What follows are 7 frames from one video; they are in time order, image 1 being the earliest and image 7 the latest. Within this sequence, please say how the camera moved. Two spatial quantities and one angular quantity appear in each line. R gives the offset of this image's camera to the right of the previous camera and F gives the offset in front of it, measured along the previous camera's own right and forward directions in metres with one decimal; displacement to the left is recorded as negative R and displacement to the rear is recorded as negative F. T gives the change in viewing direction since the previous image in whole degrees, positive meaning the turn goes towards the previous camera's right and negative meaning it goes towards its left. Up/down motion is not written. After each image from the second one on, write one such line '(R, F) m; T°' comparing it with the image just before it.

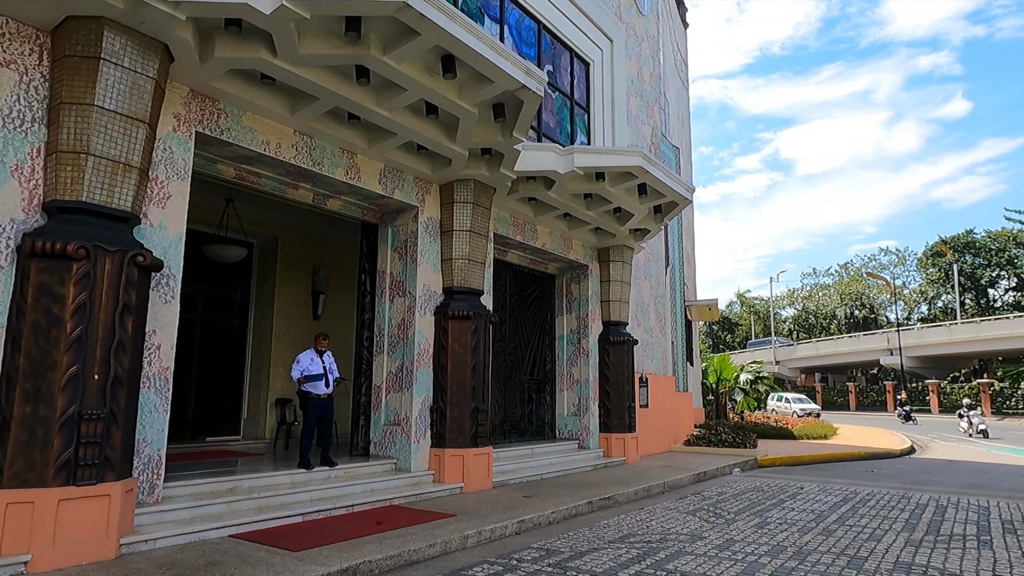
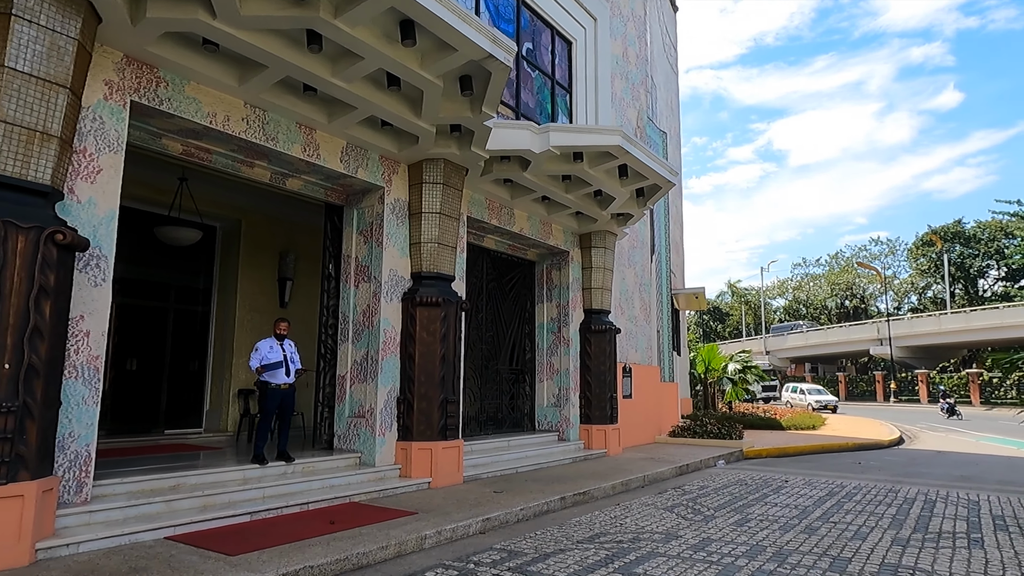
(+0.3, +0.4) m; +1°
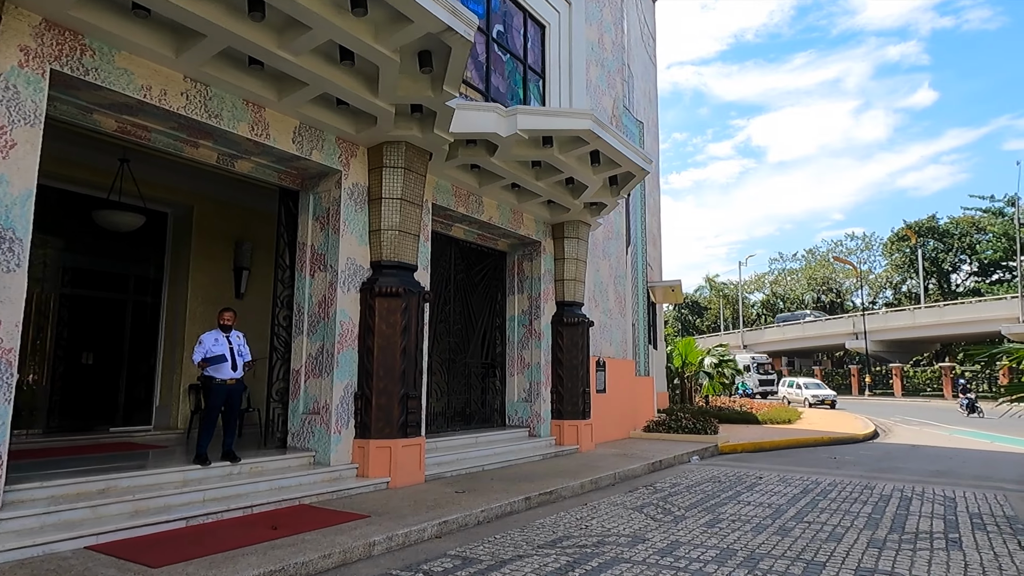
(+0.2, +0.4) m; +2°
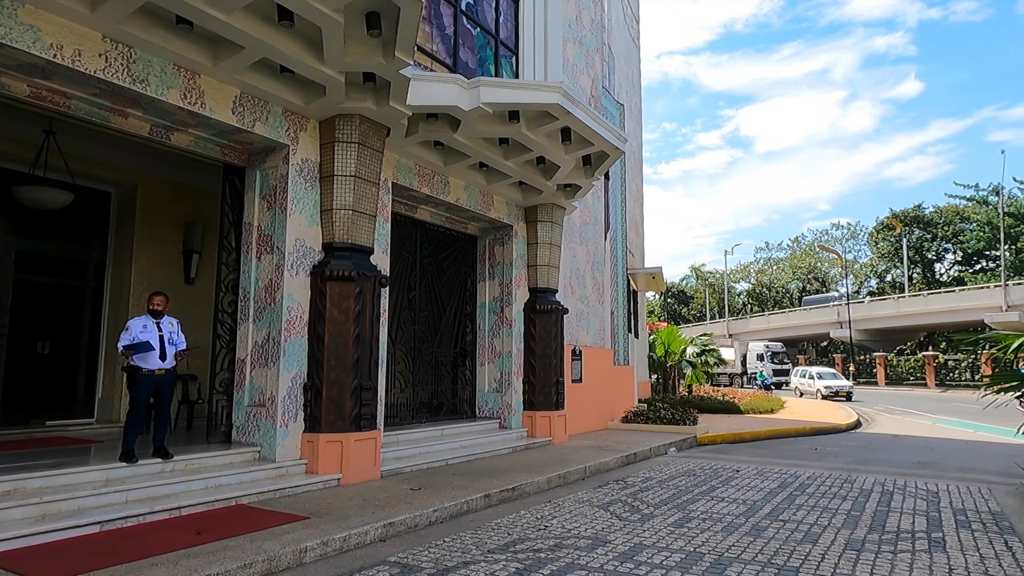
(+0.3, +0.5) m; +1°
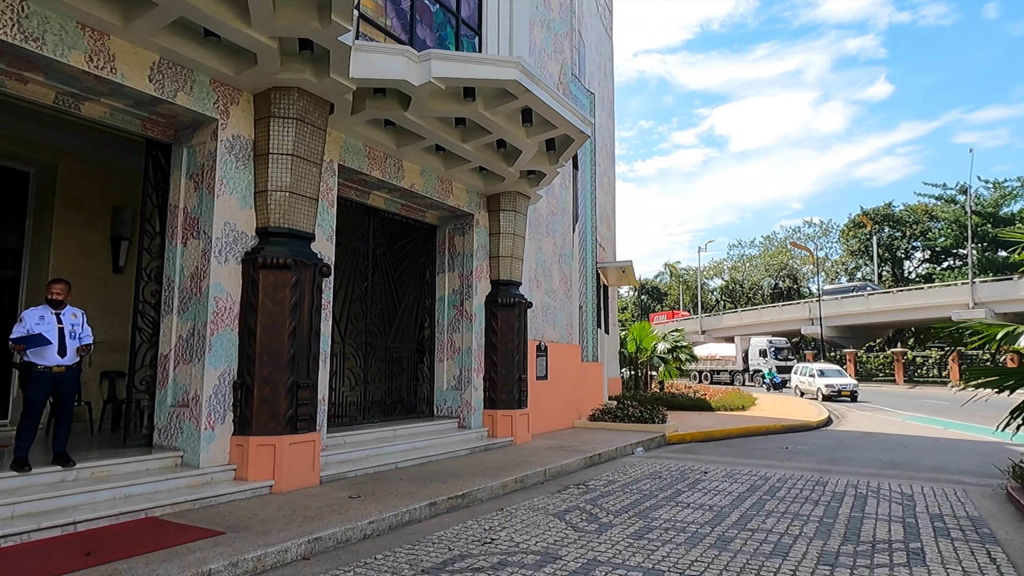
(+0.2, +0.5) m; +2°
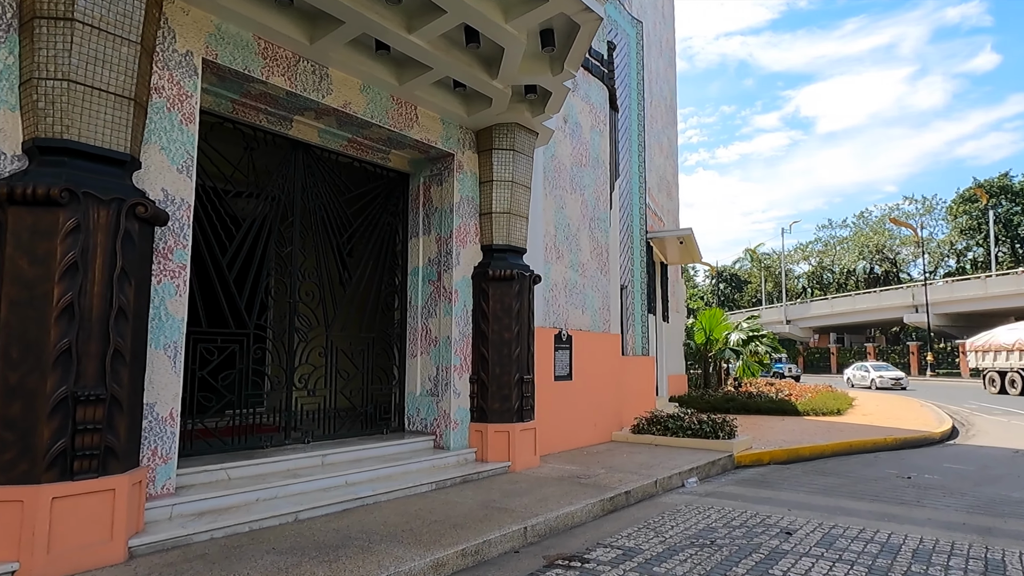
(+0.9, +2.9) m; -7°
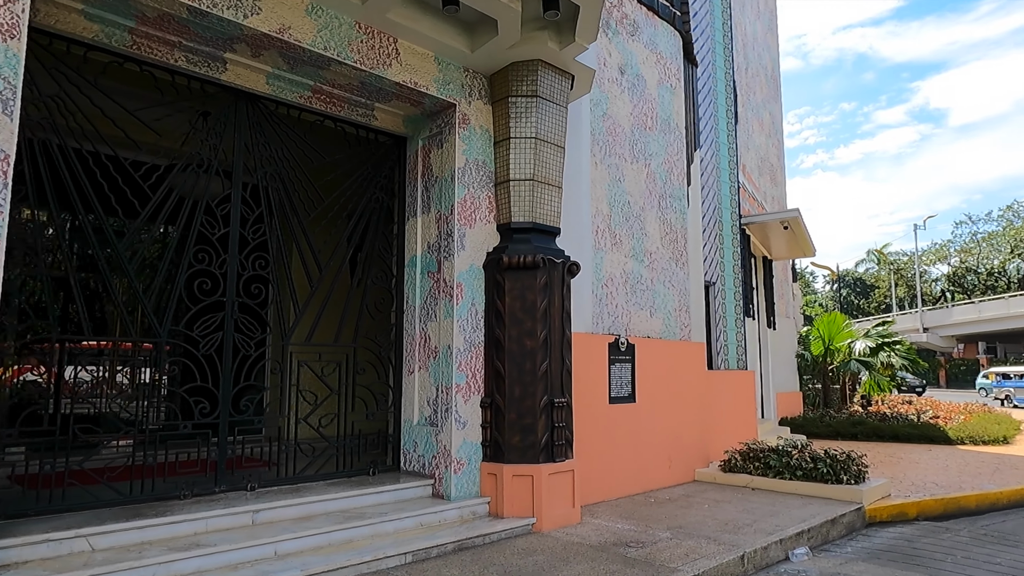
(+0.7, +2.0) m; -9°
